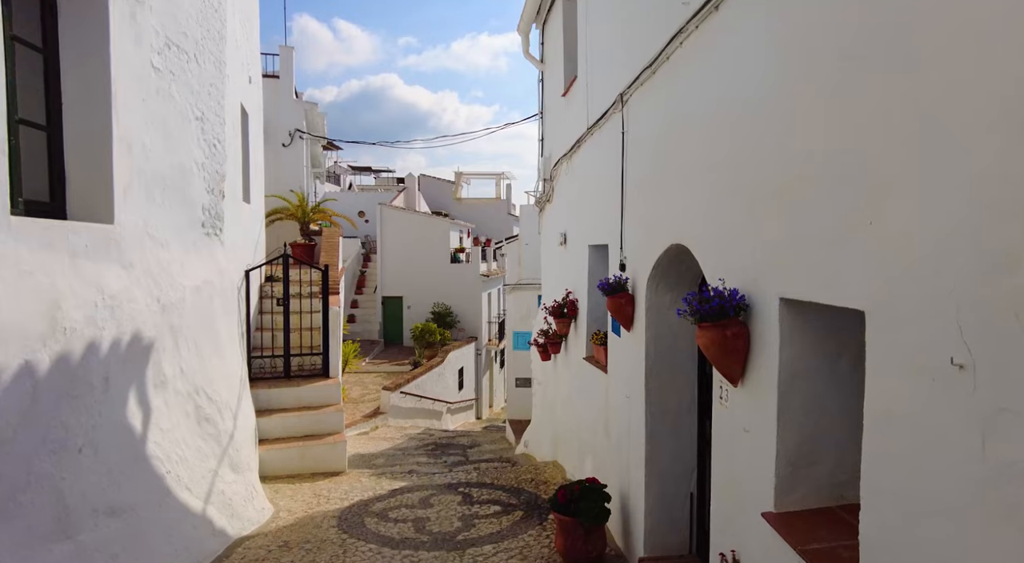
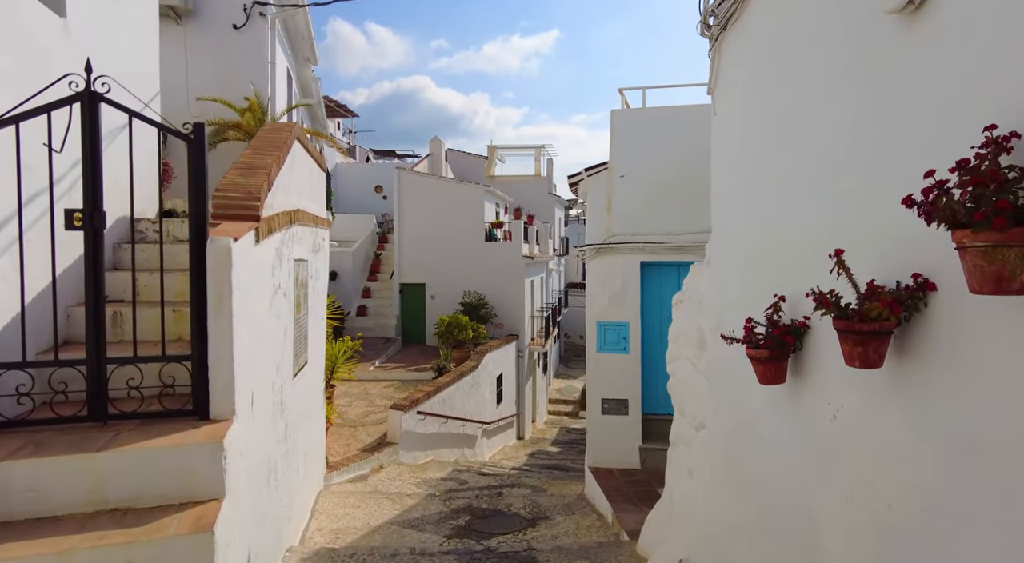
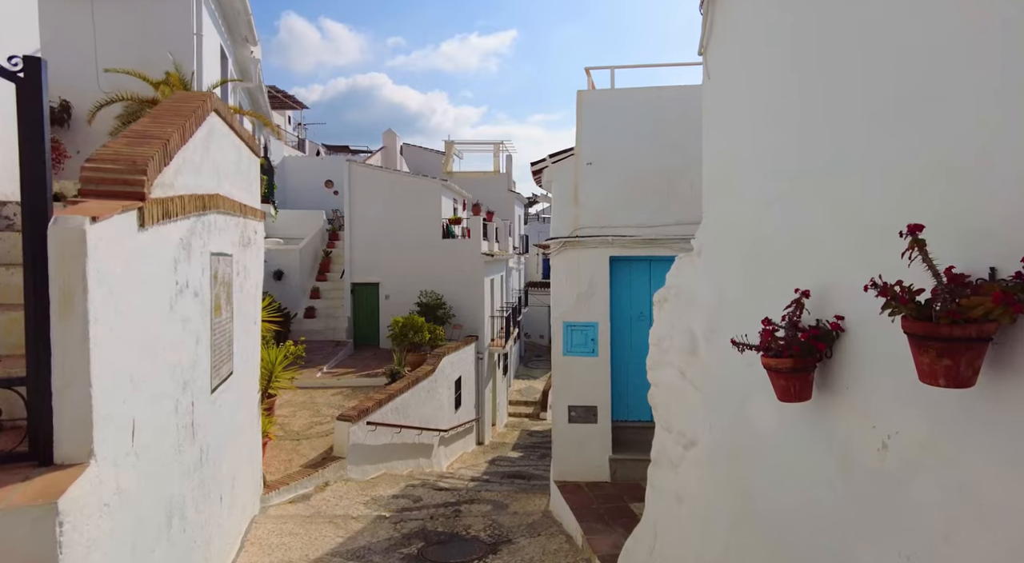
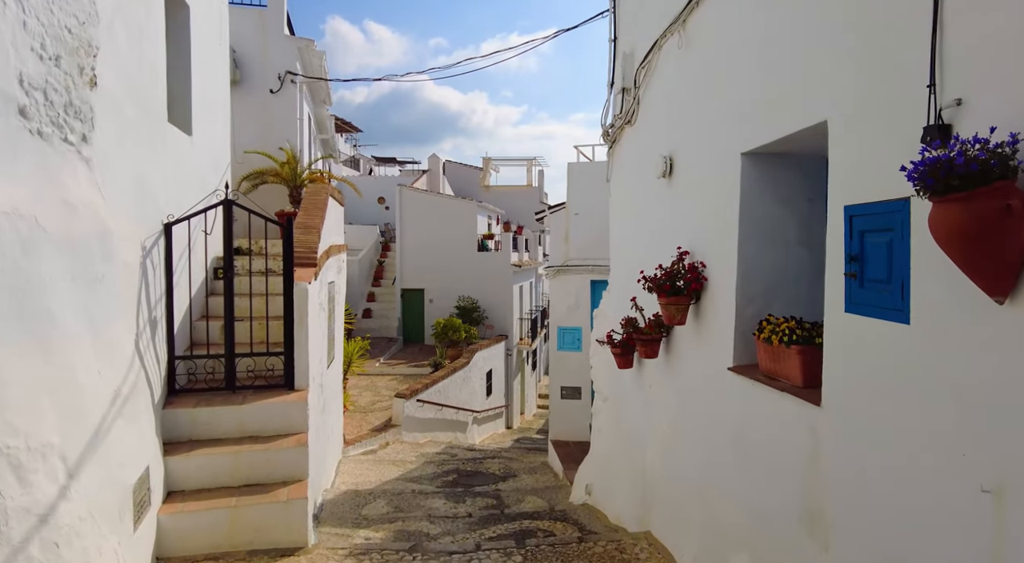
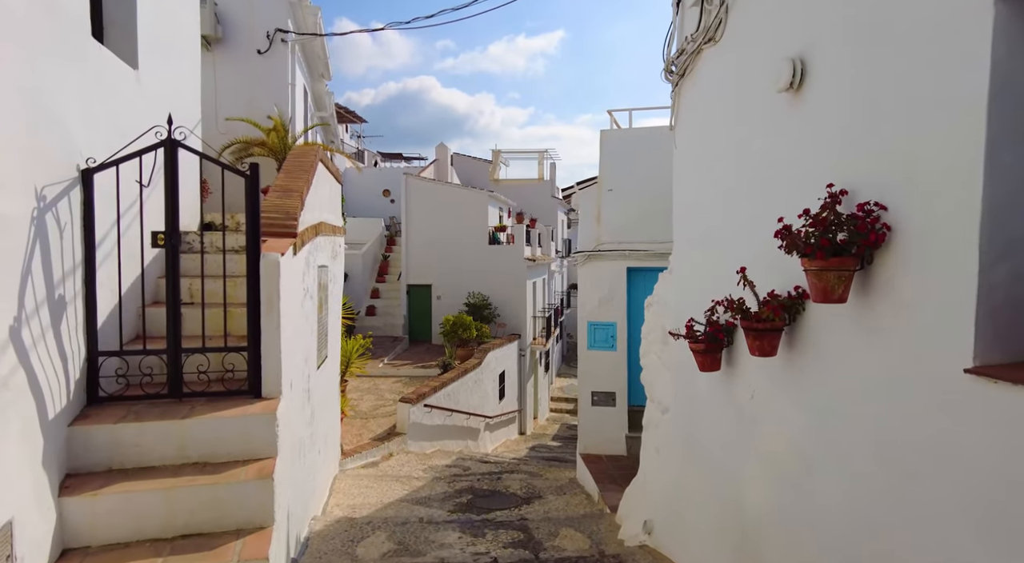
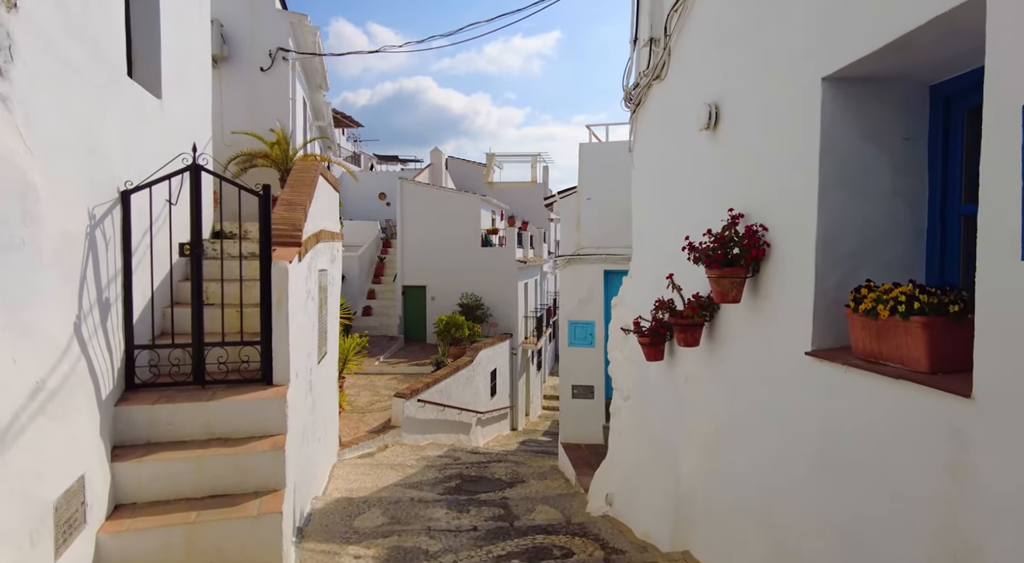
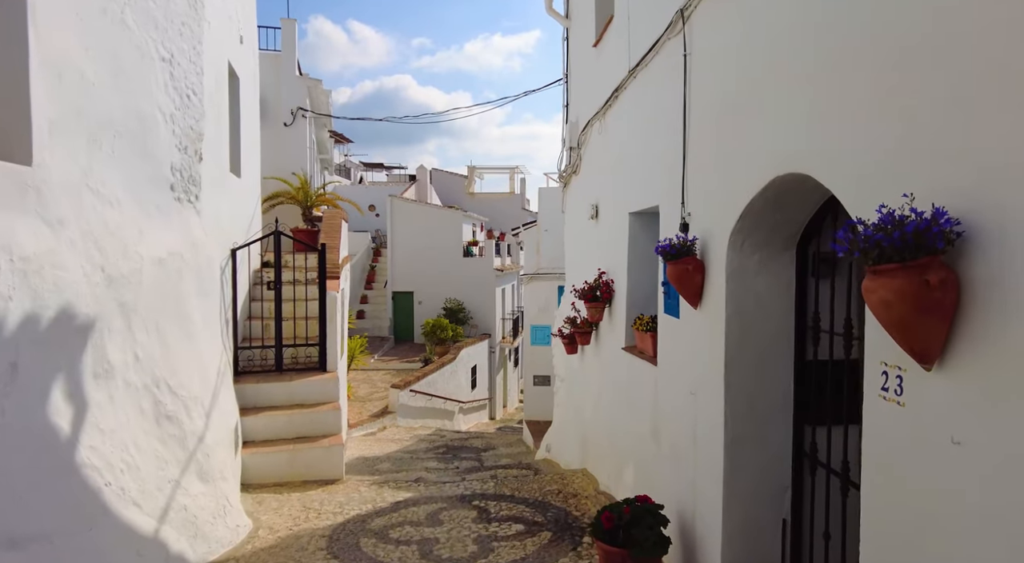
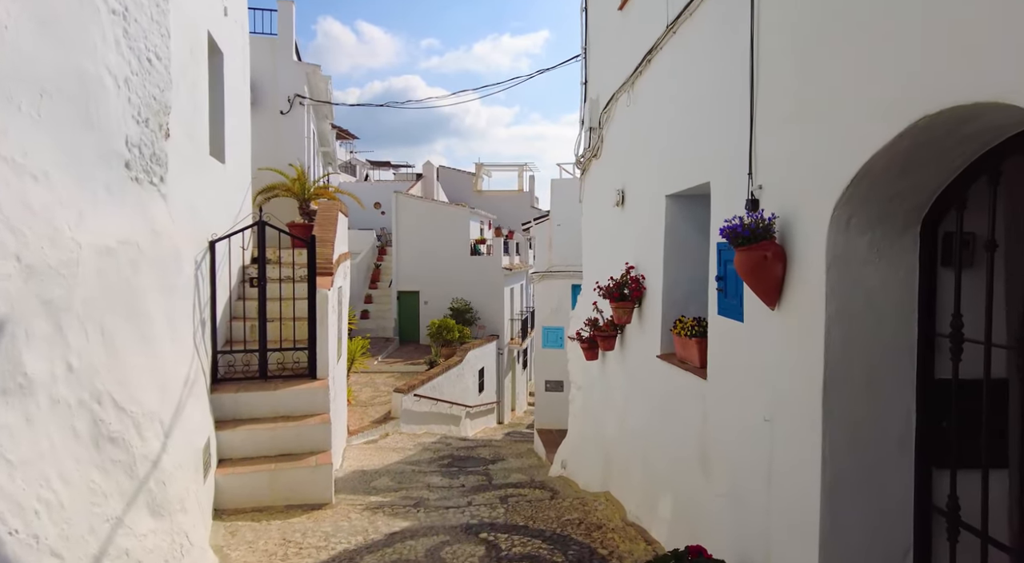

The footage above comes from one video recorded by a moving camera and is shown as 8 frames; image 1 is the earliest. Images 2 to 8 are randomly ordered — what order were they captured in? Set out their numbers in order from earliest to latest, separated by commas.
7, 8, 4, 6, 5, 2, 3
